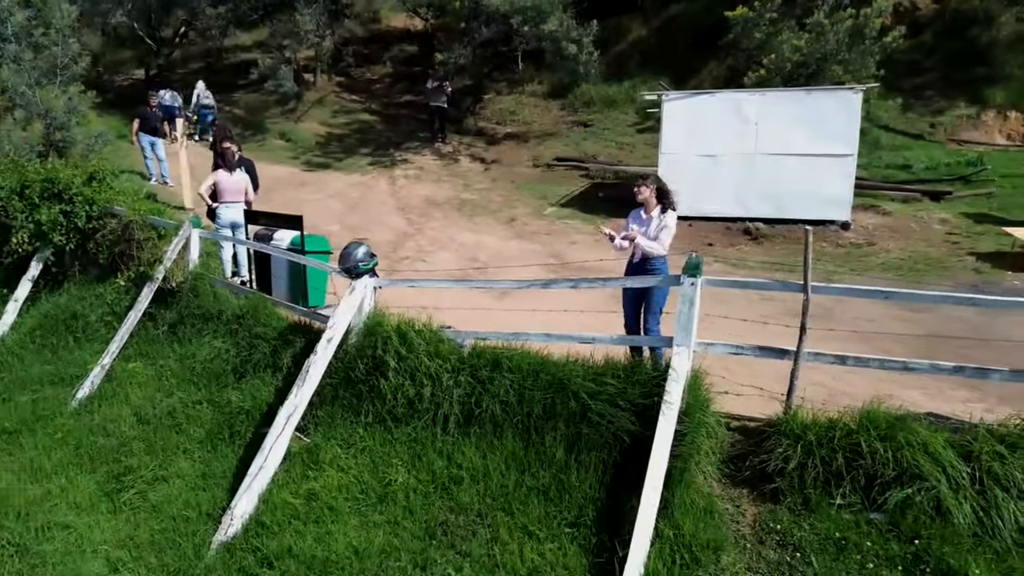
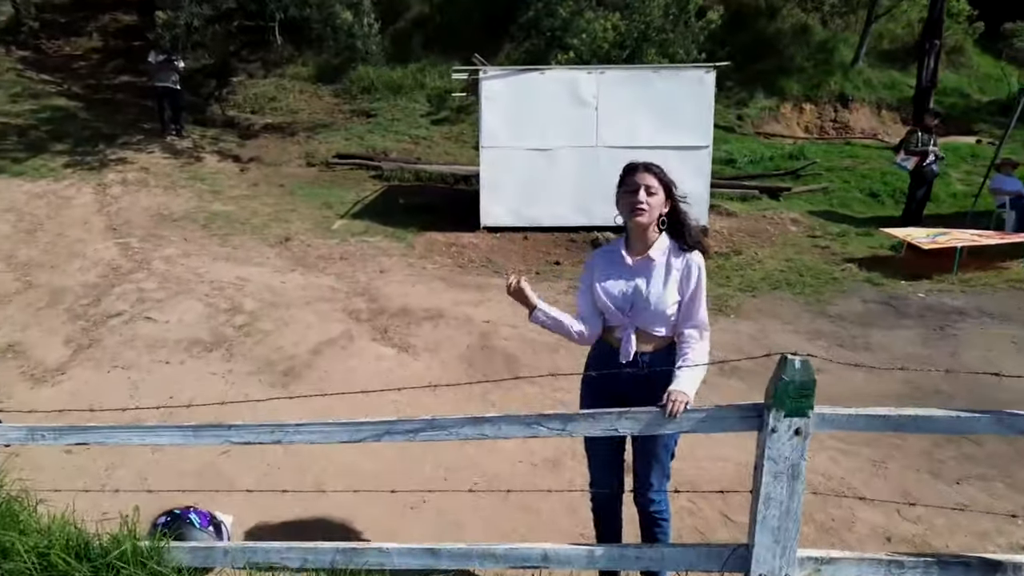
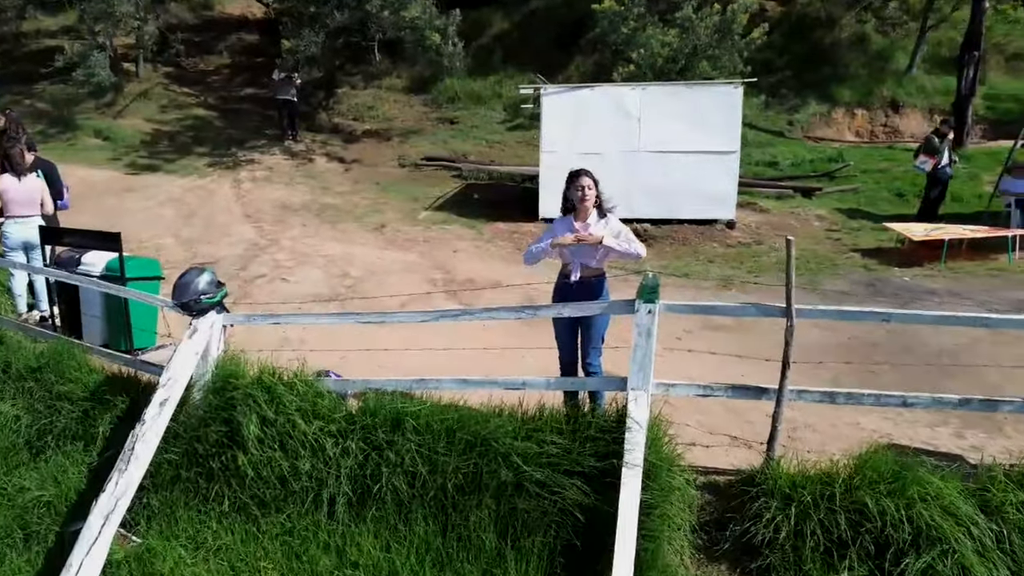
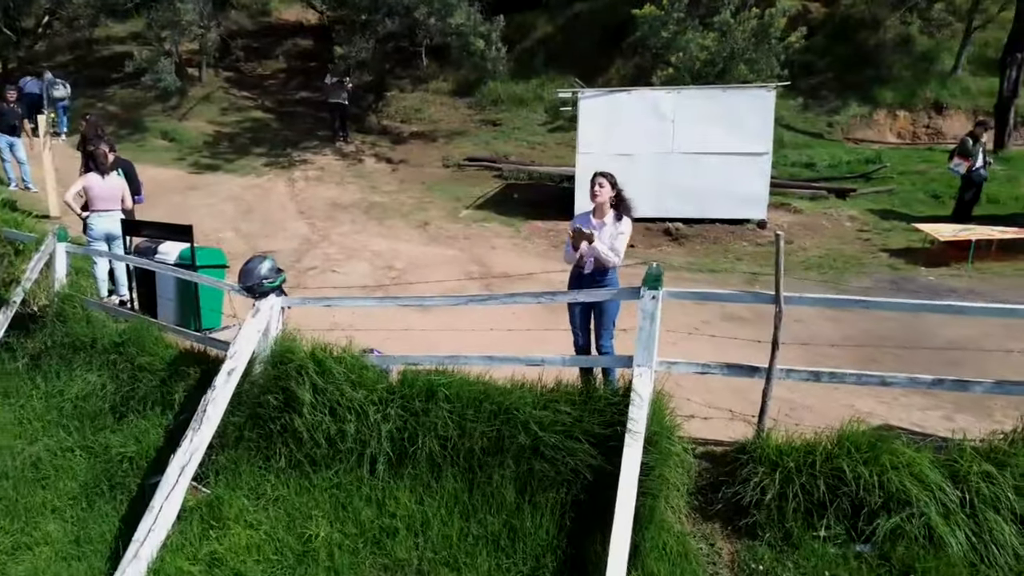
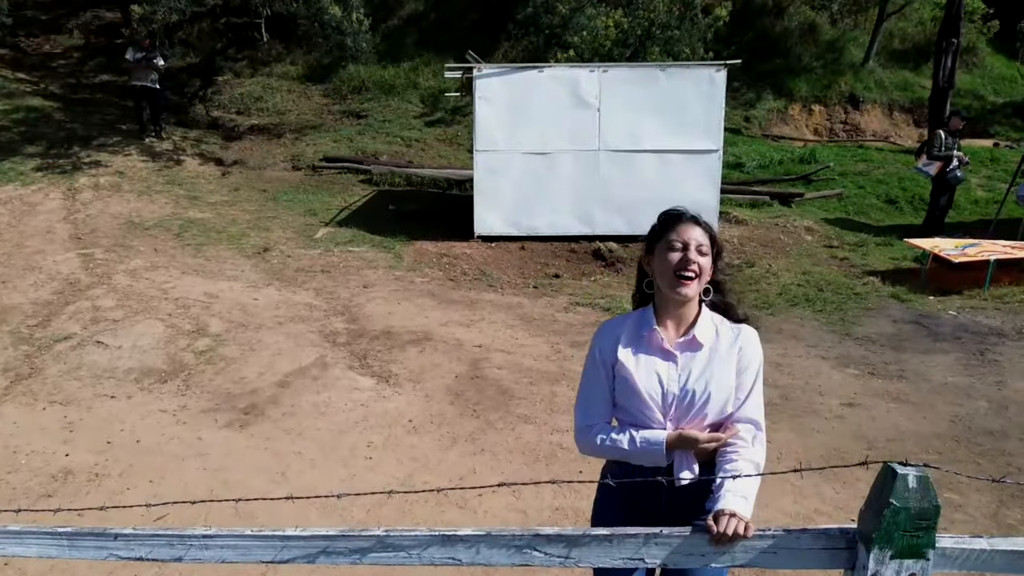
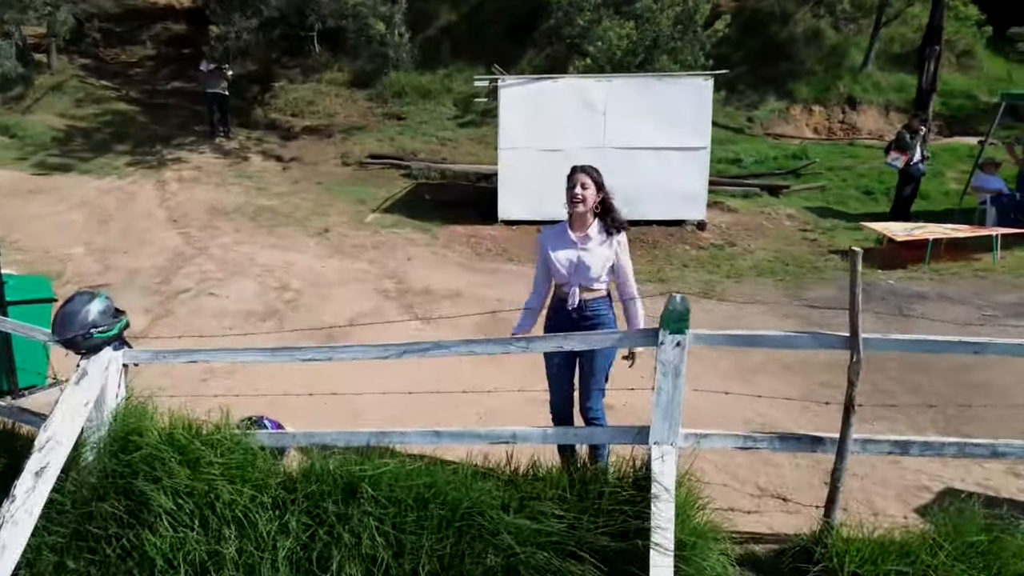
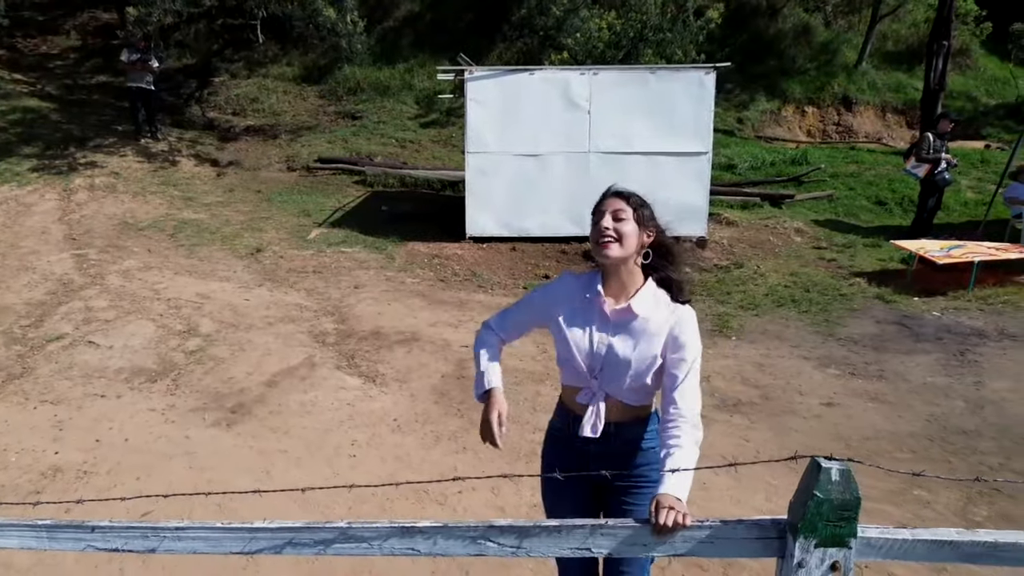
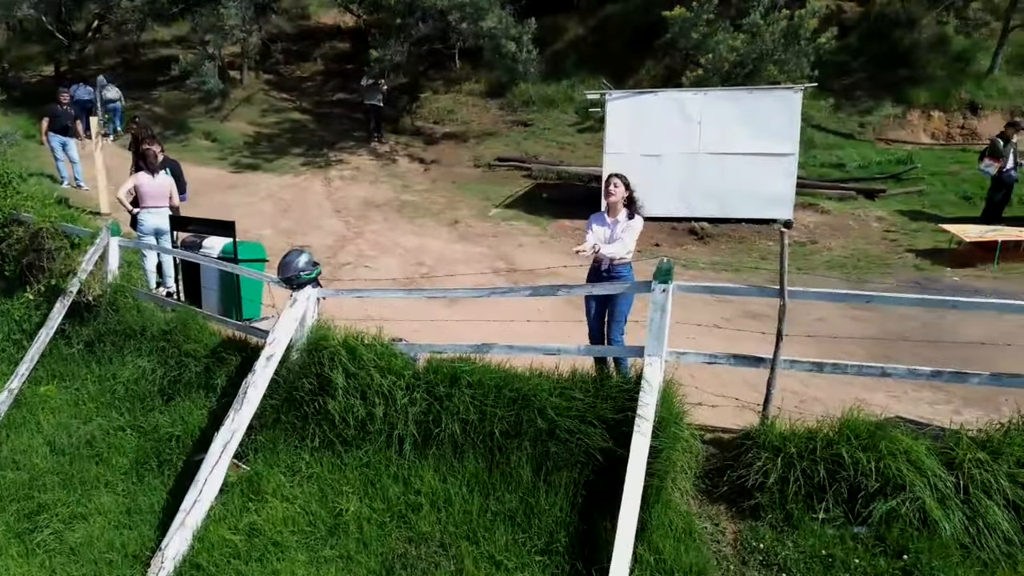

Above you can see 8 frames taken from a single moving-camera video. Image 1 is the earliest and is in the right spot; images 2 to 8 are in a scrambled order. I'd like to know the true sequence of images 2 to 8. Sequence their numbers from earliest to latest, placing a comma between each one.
8, 4, 3, 6, 2, 5, 7
